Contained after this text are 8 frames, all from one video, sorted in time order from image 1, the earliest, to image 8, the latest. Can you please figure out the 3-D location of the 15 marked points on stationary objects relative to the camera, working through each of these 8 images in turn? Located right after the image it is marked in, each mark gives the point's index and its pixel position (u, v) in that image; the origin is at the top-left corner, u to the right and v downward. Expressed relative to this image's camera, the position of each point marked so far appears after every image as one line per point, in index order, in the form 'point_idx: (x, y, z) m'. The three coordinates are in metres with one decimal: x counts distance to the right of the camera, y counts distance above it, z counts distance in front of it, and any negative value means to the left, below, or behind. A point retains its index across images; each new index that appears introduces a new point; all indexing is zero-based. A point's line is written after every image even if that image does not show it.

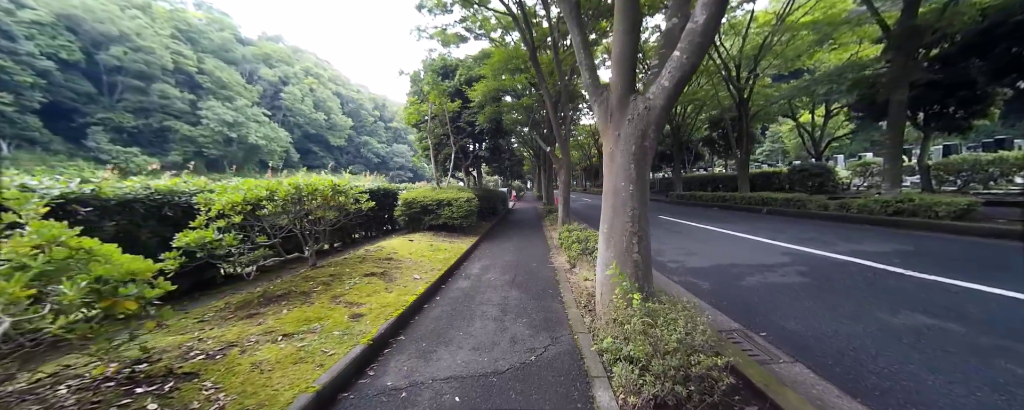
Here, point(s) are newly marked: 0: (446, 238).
0: (-1.6, -0.8, +6.9) m
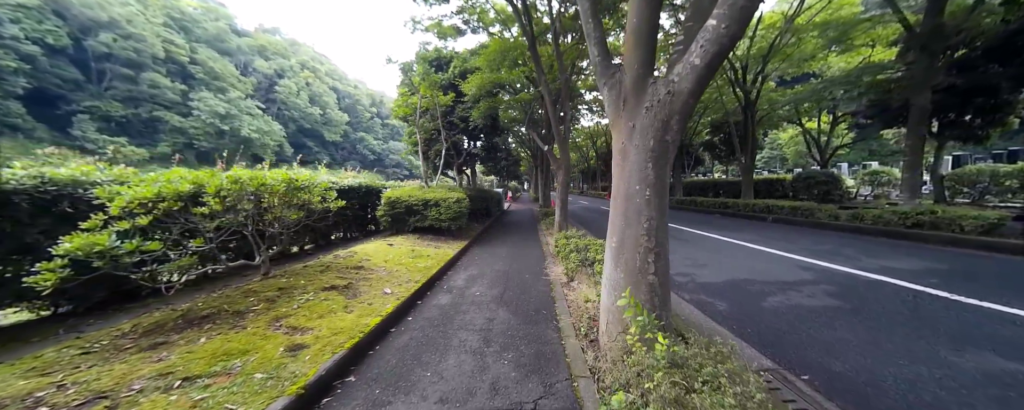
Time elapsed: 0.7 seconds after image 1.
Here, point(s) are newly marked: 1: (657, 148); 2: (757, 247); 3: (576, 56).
0: (-1.7, -0.8, +6.3) m
1: (+1.1, +0.4, +2.3) m
2: (+5.5, -1.0, +6.5) m
3: (+2.1, +4.8, +9.5) m
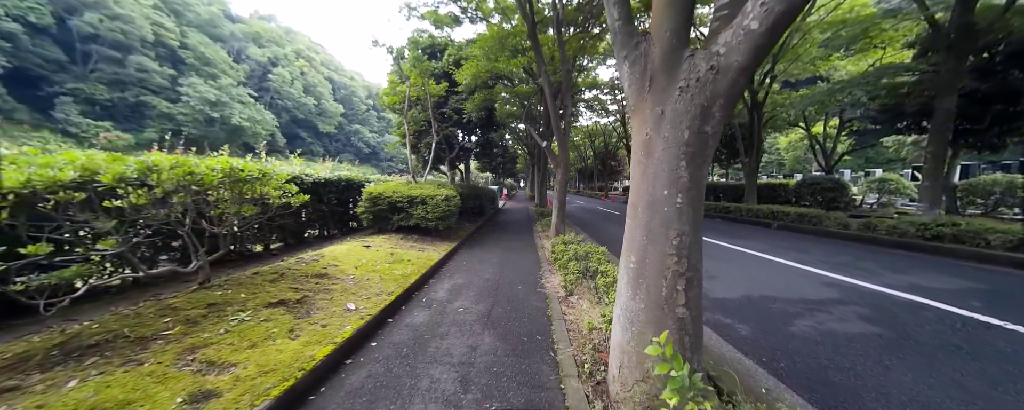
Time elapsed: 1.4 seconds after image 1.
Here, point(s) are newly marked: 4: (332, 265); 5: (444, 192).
0: (-1.9, -0.8, +5.7) m
1: (+1.1, +0.4, +1.7) m
2: (+5.3, -1.1, +6.0) m
3: (+2.0, +4.8, +8.9) m
4: (-2.2, -0.7, +3.6) m
5: (-1.6, +0.3, +6.8) m
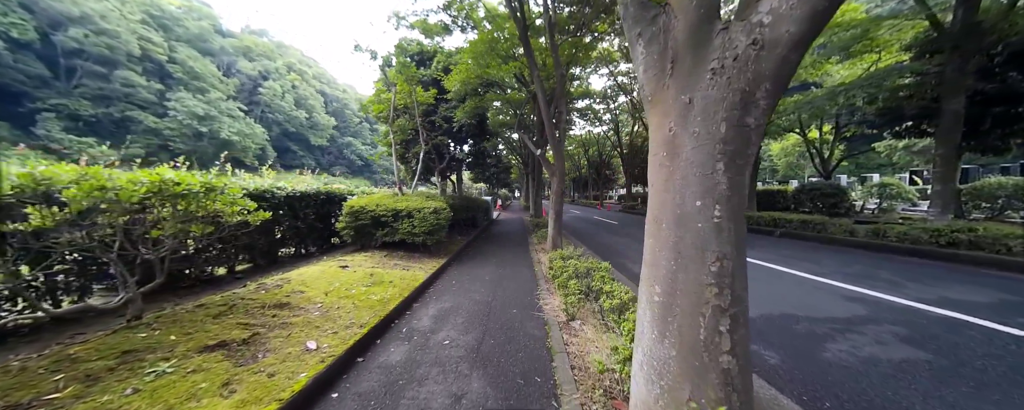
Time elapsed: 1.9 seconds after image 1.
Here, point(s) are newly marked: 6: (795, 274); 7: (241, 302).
0: (-2.0, -1.0, +5.2) m
1: (+1.0, +0.3, +1.4) m
2: (+5.2, -1.3, +5.6) m
3: (+1.8, +4.5, +8.7) m
4: (-2.3, -0.9, +3.1) m
5: (-1.7, 0.0, +6.4) m
6: (+5.2, -1.3, +5.4) m
7: (-2.5, -0.9, +2.8) m
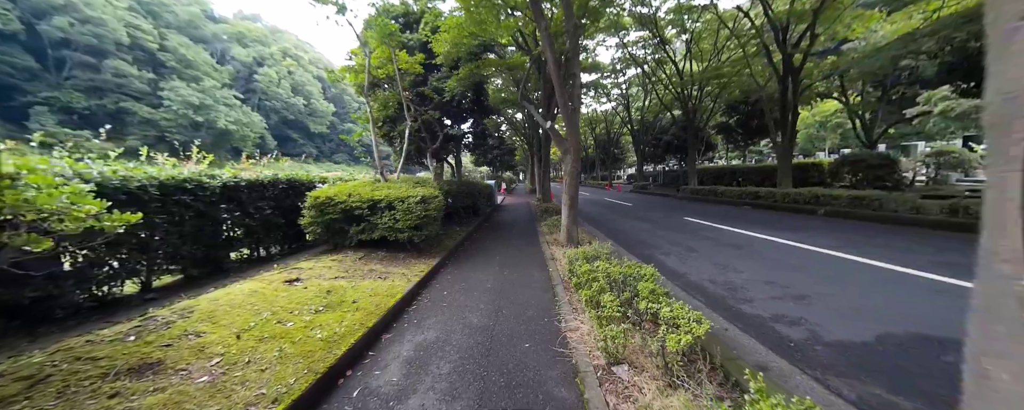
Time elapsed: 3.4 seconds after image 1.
0: (-1.9, -0.8, +4.1) m
1: (+1.0, +0.3, +0.1) m
2: (+5.3, -0.9, +4.4) m
3: (+1.8, +4.9, +7.2) m
4: (-2.2, -0.9, +2.0) m
5: (-1.6, +0.2, +5.2) m
6: (+5.3, -0.9, +4.2) m
7: (-2.5, -0.9, +1.7) m
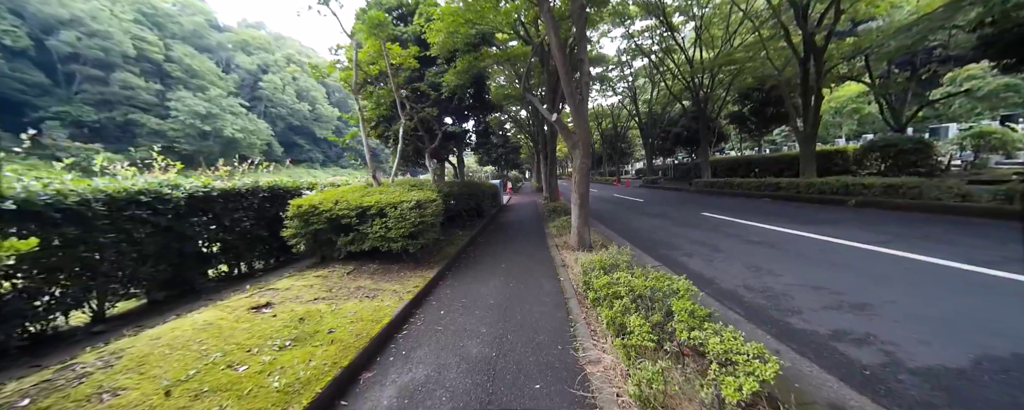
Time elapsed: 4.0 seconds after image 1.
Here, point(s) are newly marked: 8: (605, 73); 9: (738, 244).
0: (-1.8, -0.9, +3.6) m
1: (+1.0, +0.3, -0.4) m
2: (+5.4, -0.8, +3.8) m
3: (+1.8, +5.0, +6.7) m
4: (-2.2, -1.0, +1.6) m
5: (-1.5, +0.2, +4.7) m
6: (+5.4, -0.8, +3.5) m
7: (-2.5, -1.0, +1.2) m
8: (+5.9, +8.4, +18.4) m
9: (+4.5, -0.8, +5.8) m
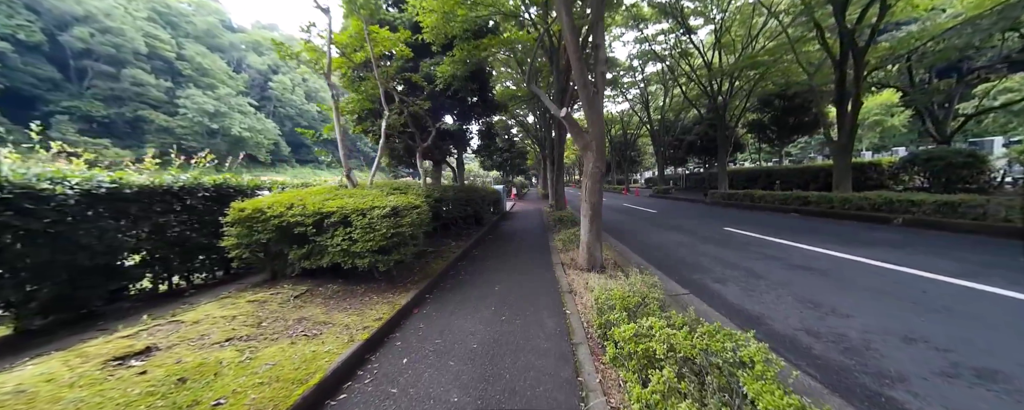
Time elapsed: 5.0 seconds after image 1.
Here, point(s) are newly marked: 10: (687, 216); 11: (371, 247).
0: (-1.9, -1.0, +2.8) m
1: (+0.8, +0.2, -1.3) m
2: (+5.3, -1.0, +2.8) m
3: (+1.9, +4.8, +5.9) m
4: (-2.3, -1.0, +0.8) m
5: (-1.6, +0.1, +3.9) m
6: (+5.3, -1.1, +2.6) m
7: (-2.6, -1.0, +0.4) m
8: (+6.3, +7.8, +17.6) m
9: (+4.4, -1.1, +4.8) m
10: (+6.9, -0.4, +11.5) m
11: (-1.6, -0.5, +3.3) m
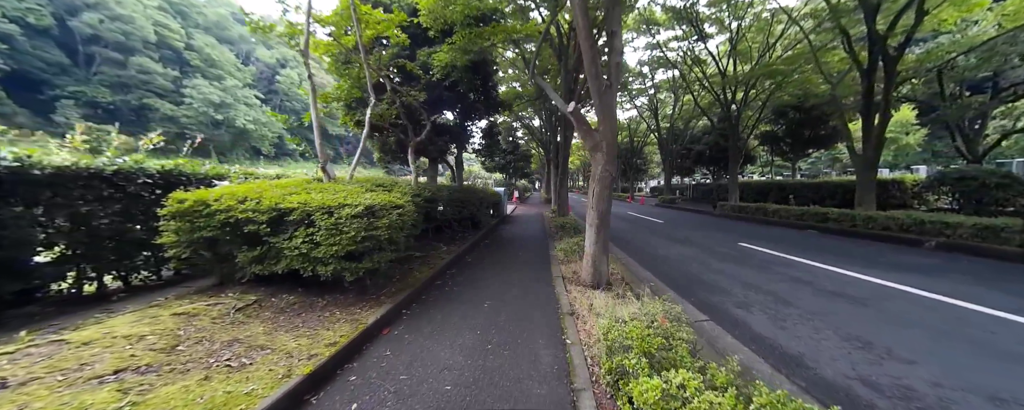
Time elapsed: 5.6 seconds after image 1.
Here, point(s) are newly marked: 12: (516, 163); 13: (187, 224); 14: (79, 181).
0: (-2.0, -1.0, +2.3) m
1: (+0.8, +0.2, -1.8) m
2: (+5.2, -1.3, +2.2) m
3: (+2.1, +4.6, +5.4) m
4: (-2.4, -0.9, +0.3) m
5: (-1.6, +0.1, +3.4) m
6: (+5.2, -1.3, +2.0) m
7: (-2.7, -0.9, -0.1) m
8: (+6.7, +7.3, +17.0) m
9: (+4.3, -1.3, +4.2) m
10: (+6.9, -0.9, +10.9) m
11: (-1.6, -0.4, +2.8) m
12: (+0.3, +2.6, +17.2) m
13: (-2.9, -0.2, +2.8) m
14: (-3.8, +0.2, +2.6) m
